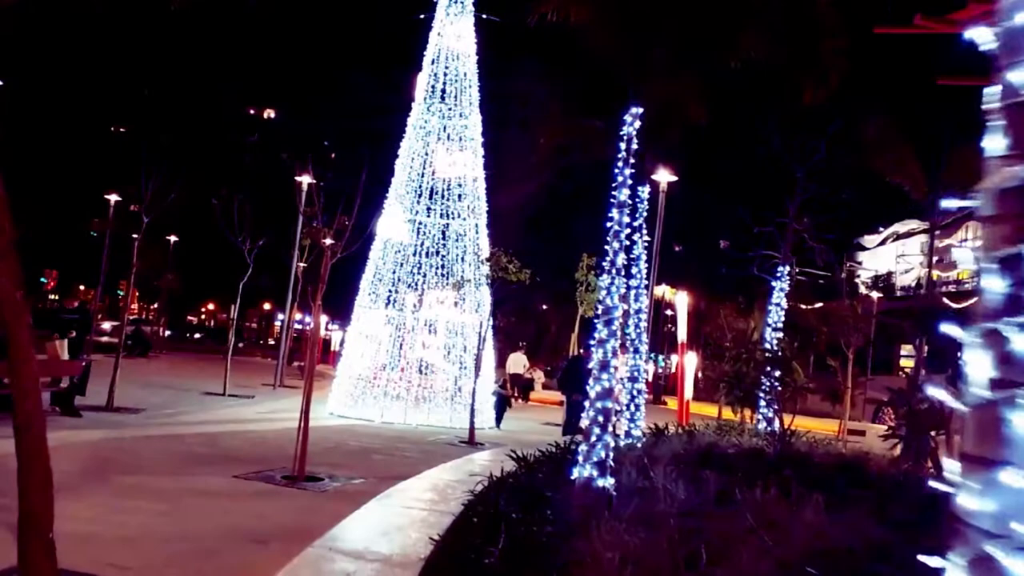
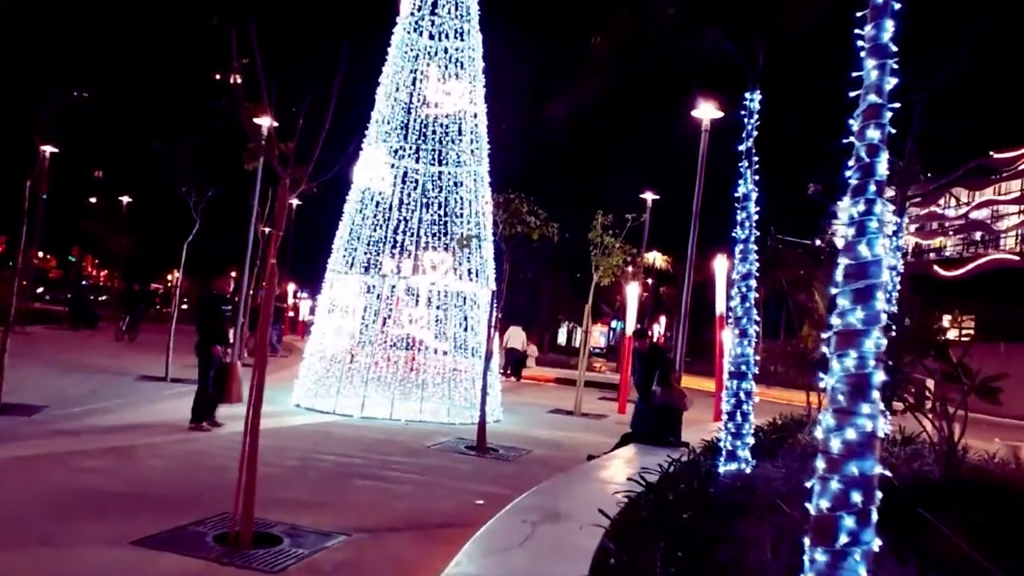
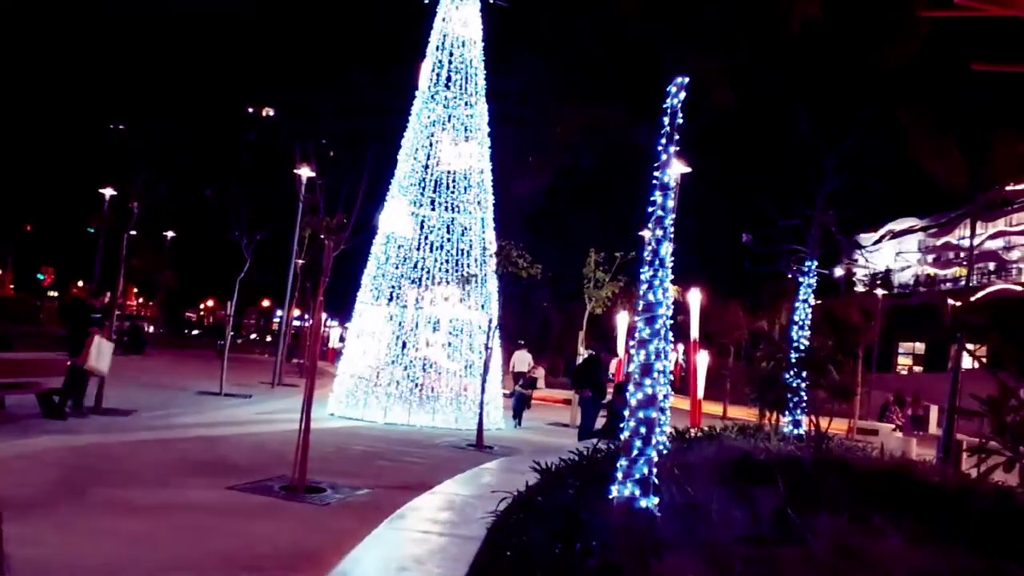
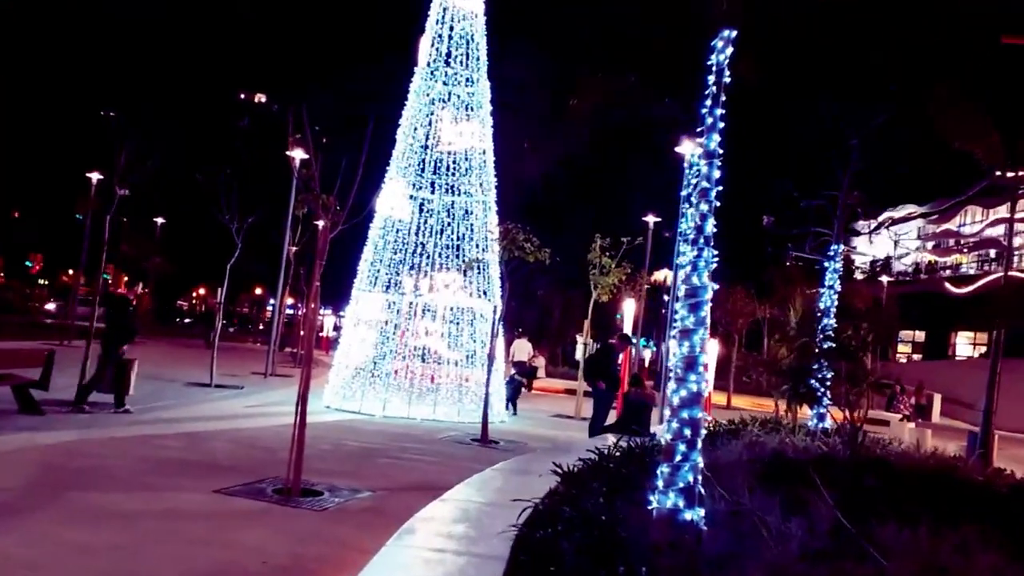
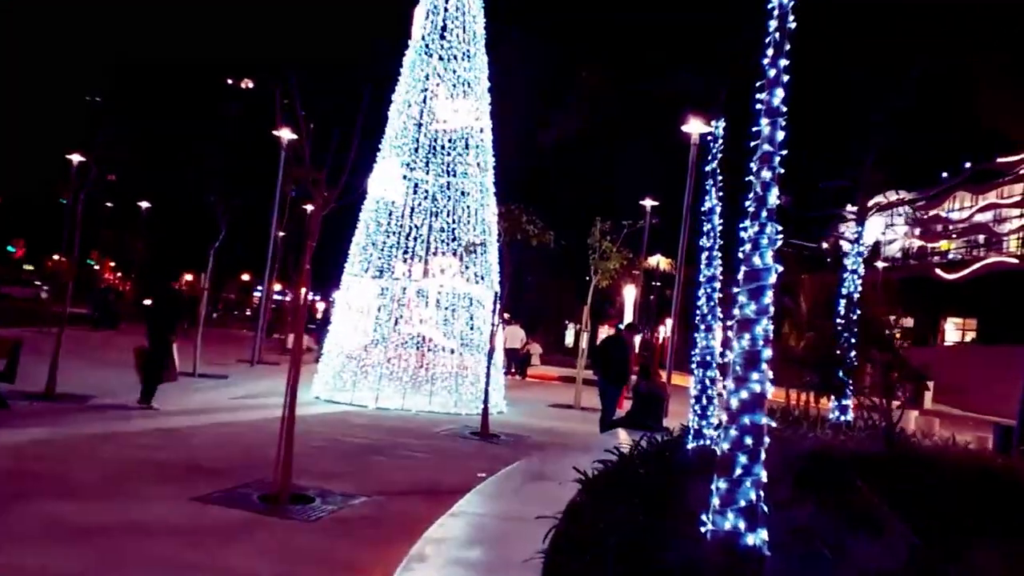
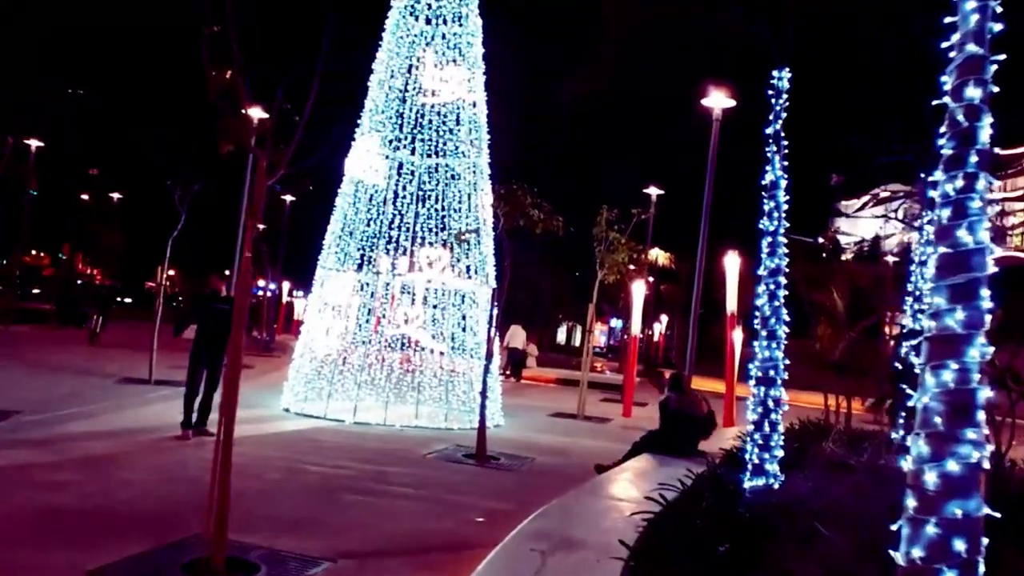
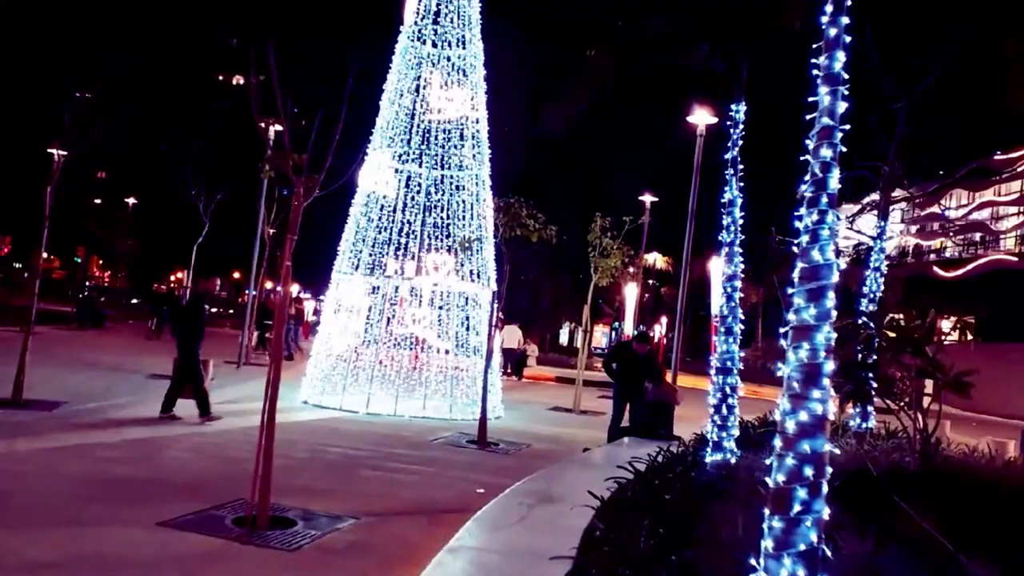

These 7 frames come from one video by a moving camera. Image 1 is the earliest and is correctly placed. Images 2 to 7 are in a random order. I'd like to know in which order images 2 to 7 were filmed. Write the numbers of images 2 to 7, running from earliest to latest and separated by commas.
3, 4, 5, 7, 2, 6
